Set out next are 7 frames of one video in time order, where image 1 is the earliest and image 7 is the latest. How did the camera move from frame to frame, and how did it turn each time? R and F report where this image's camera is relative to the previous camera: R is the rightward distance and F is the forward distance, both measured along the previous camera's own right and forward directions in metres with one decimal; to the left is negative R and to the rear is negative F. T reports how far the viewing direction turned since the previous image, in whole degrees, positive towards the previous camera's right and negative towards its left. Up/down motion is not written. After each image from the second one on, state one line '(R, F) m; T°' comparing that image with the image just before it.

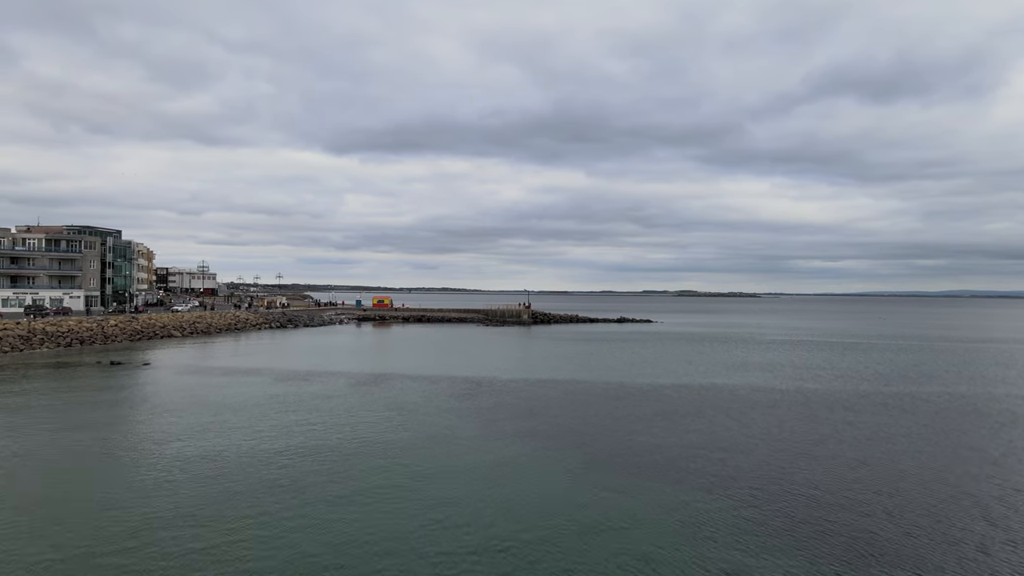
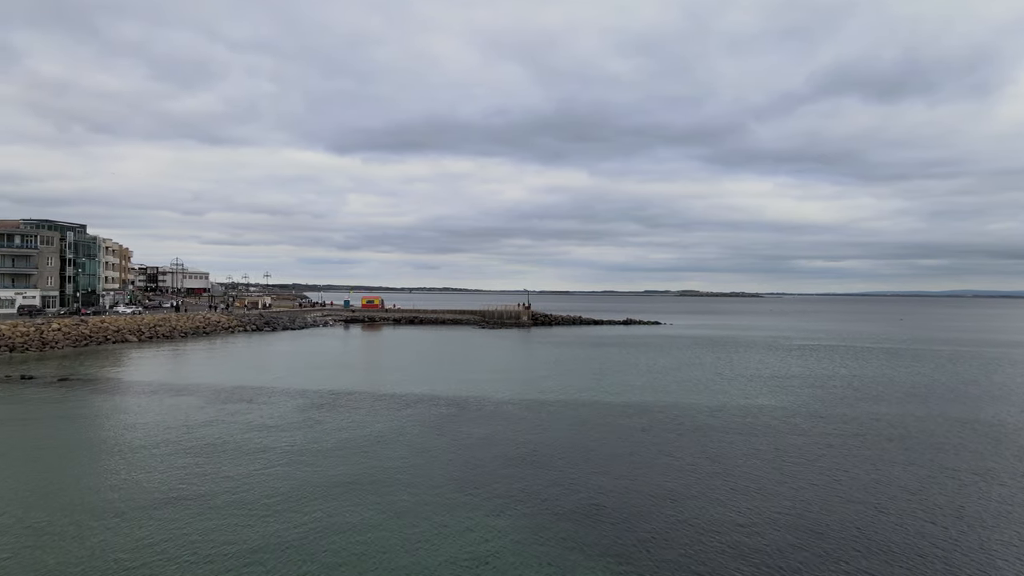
(+0.4, +6.8) m; 0°
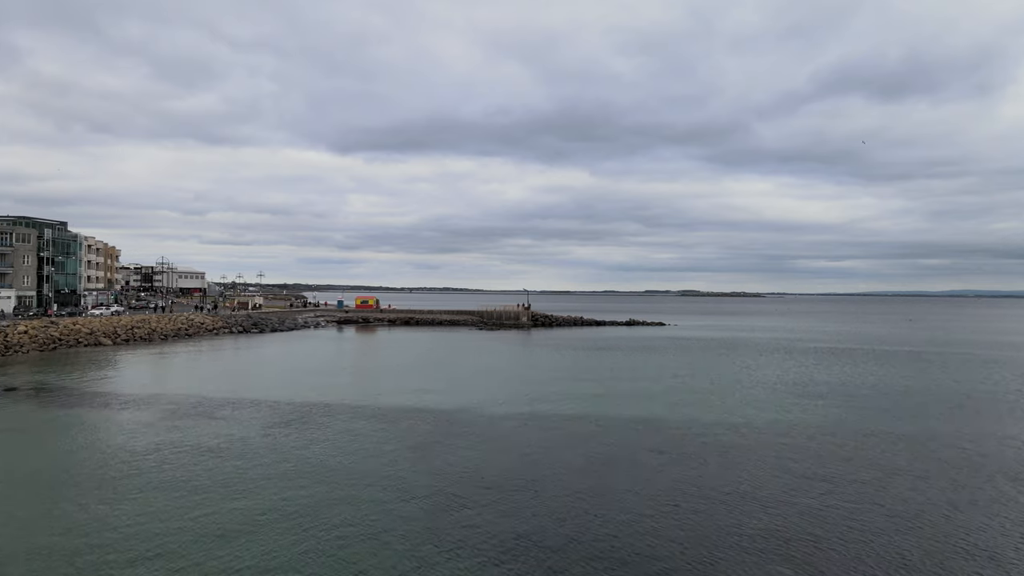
(+0.2, +3.3) m; 0°
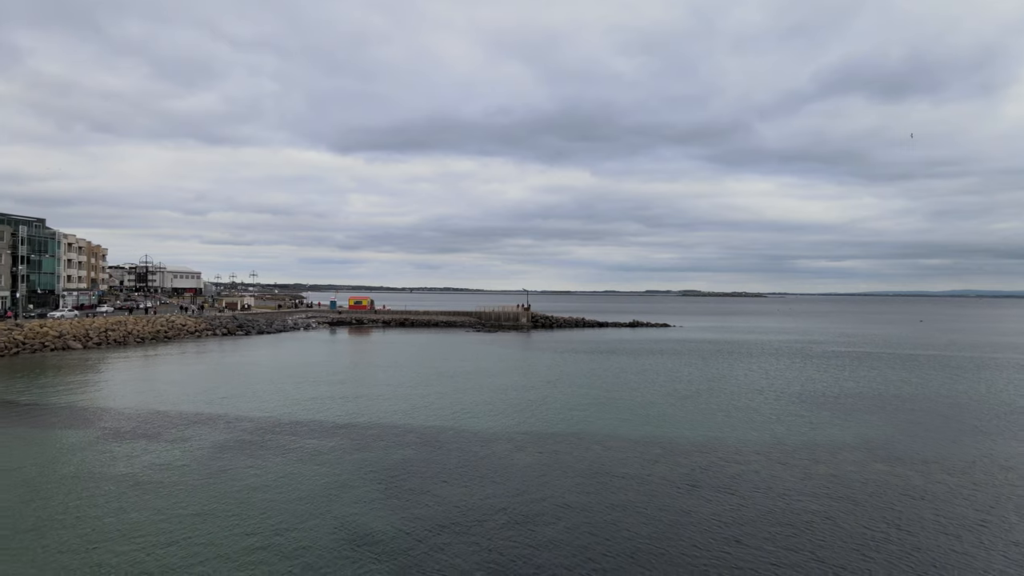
(+0.2, +3.3) m; 0°
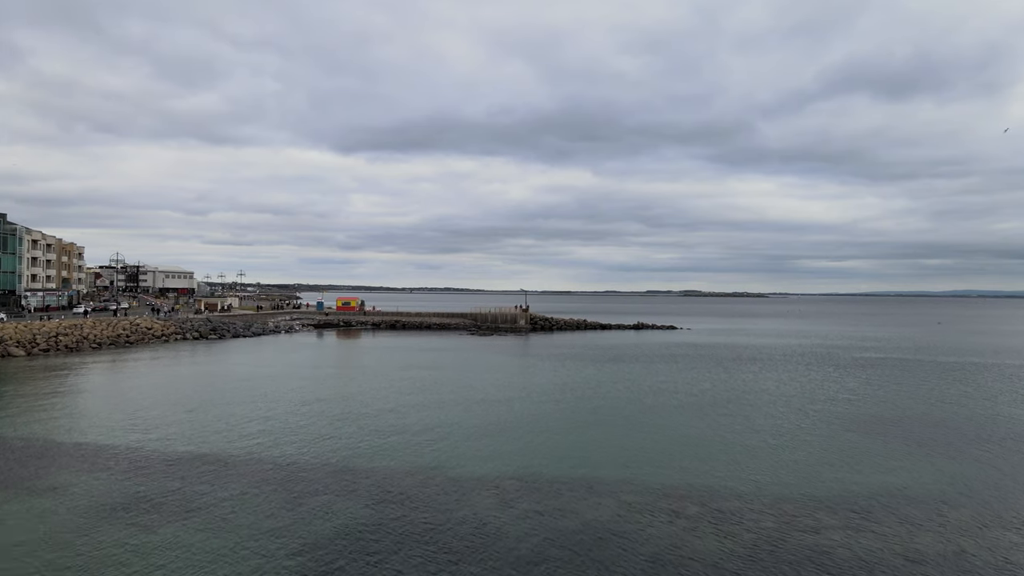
(+0.4, +5.2) m; 0°
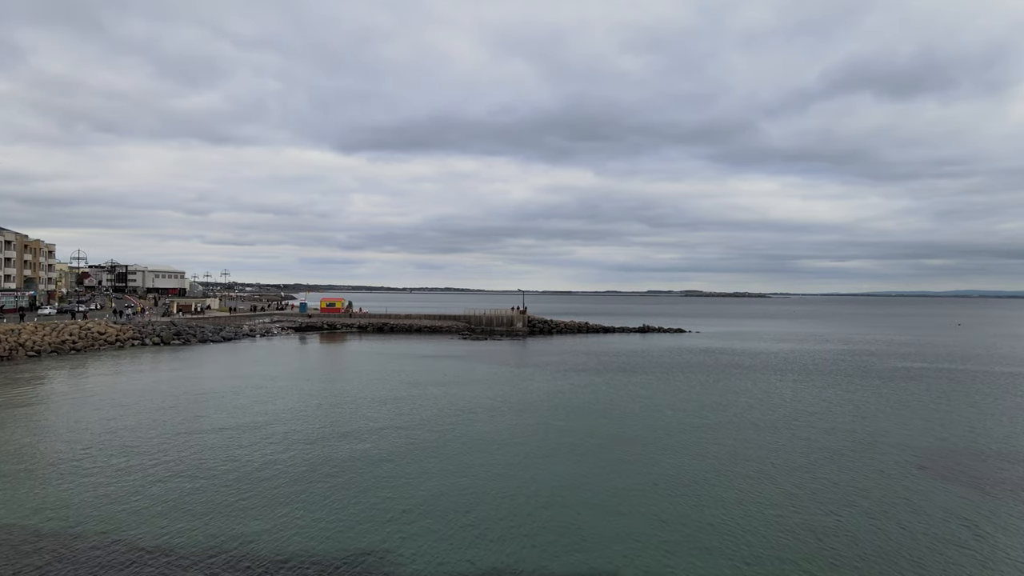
(+0.5, +5.8) m; 0°
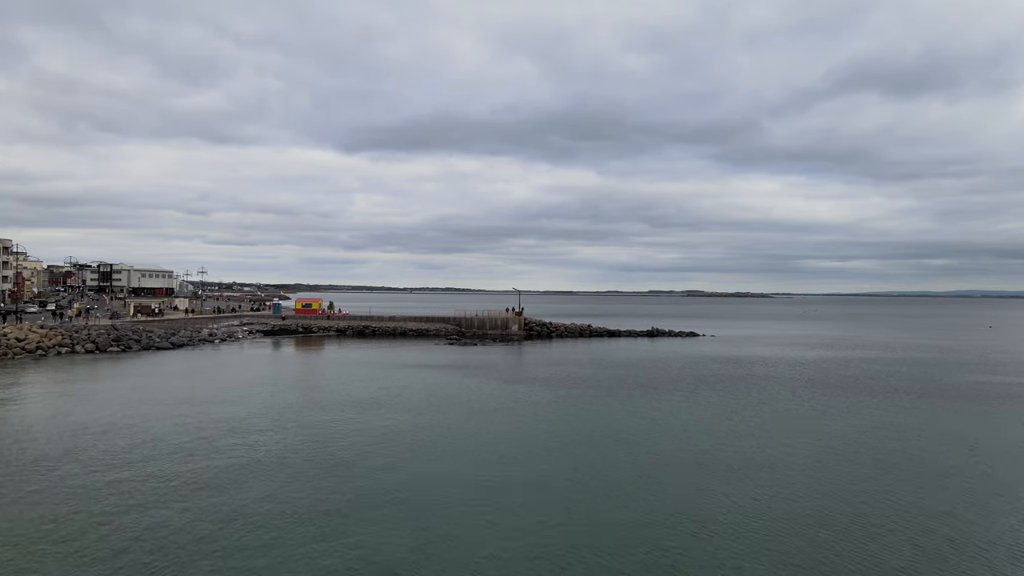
(+0.6, +7.6) m; 0°
